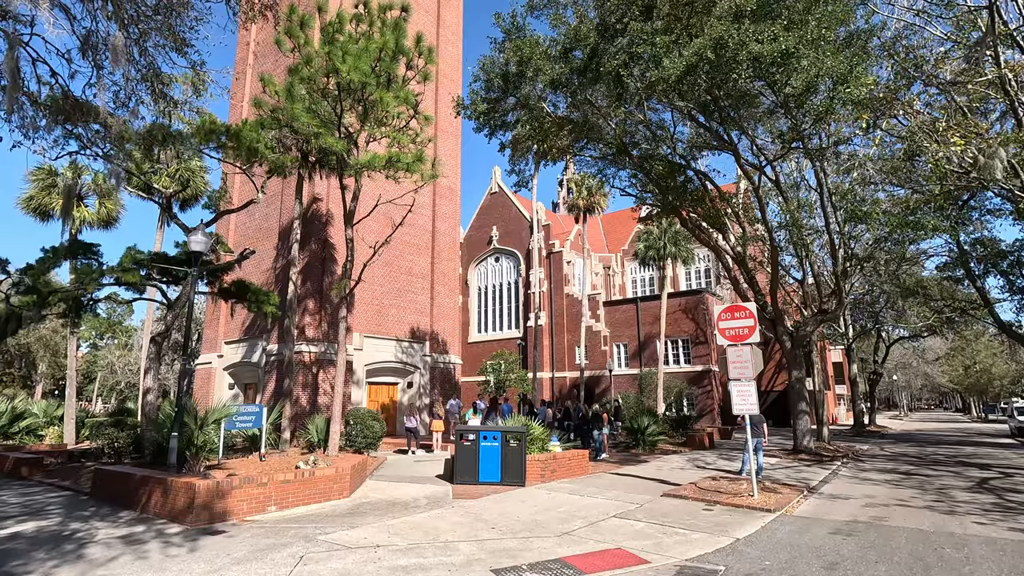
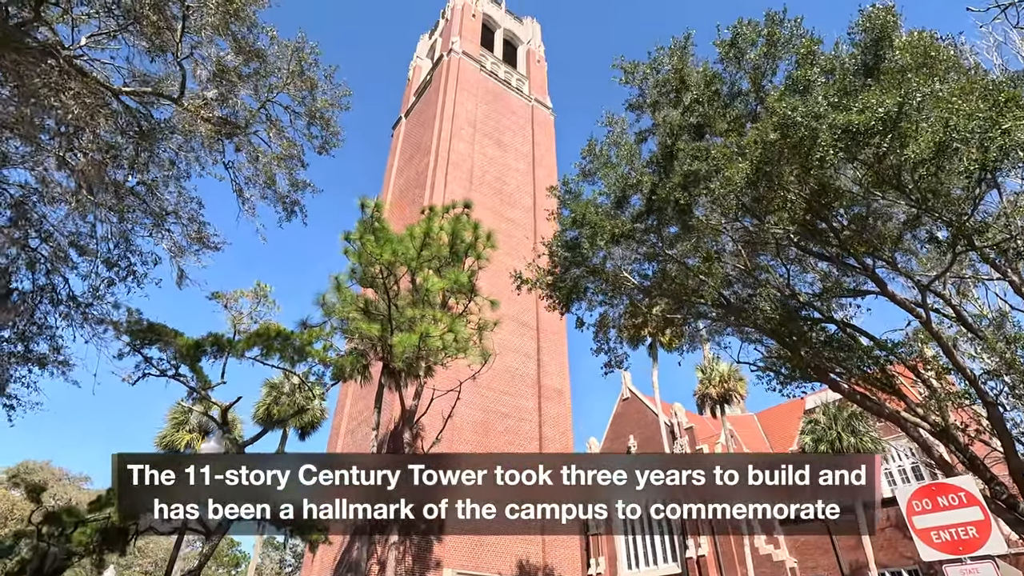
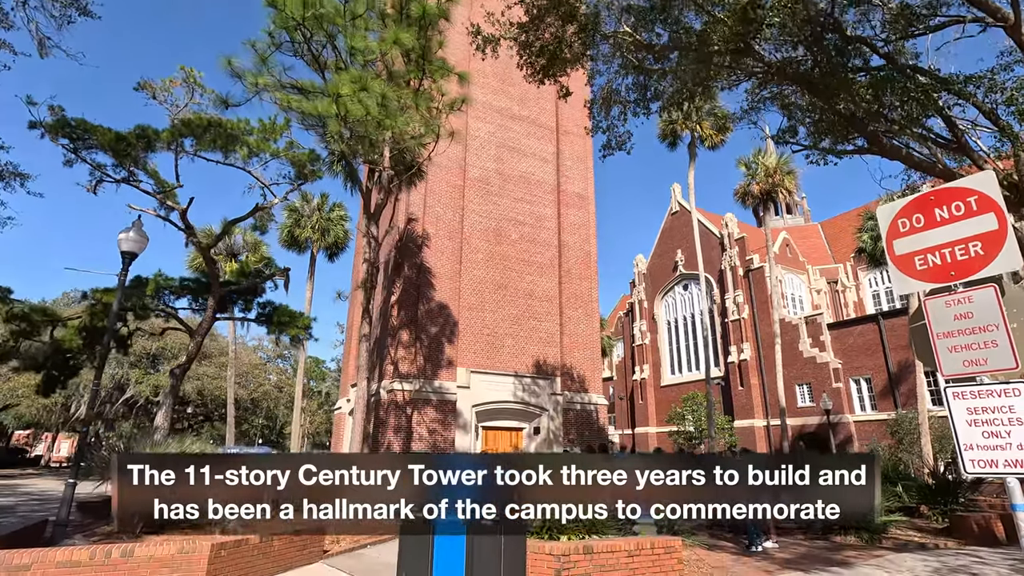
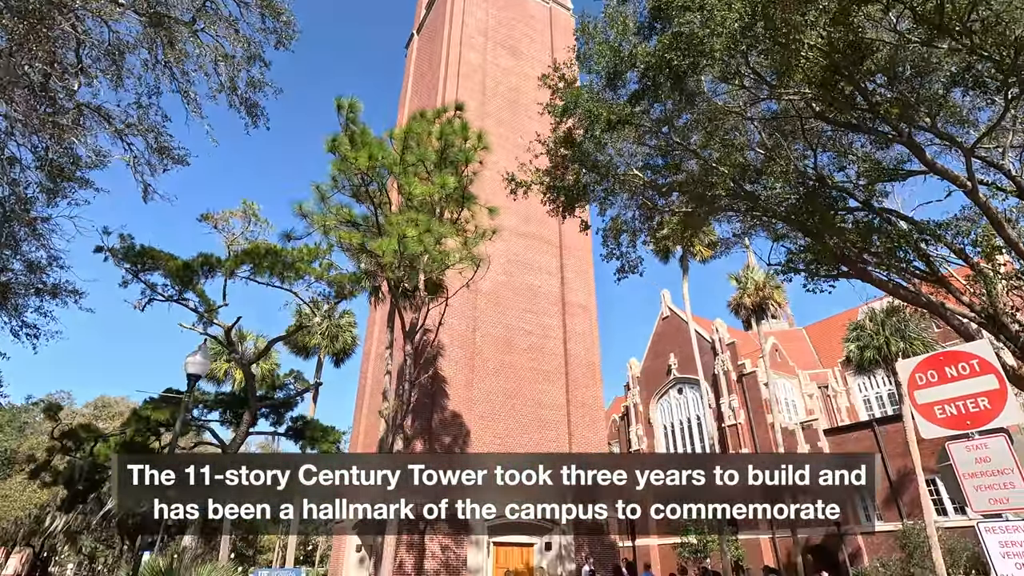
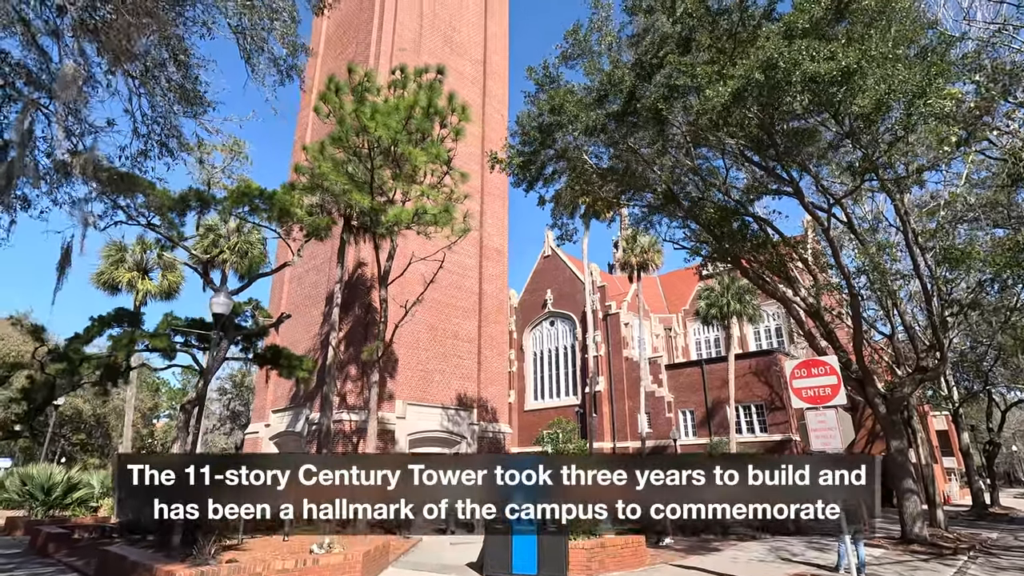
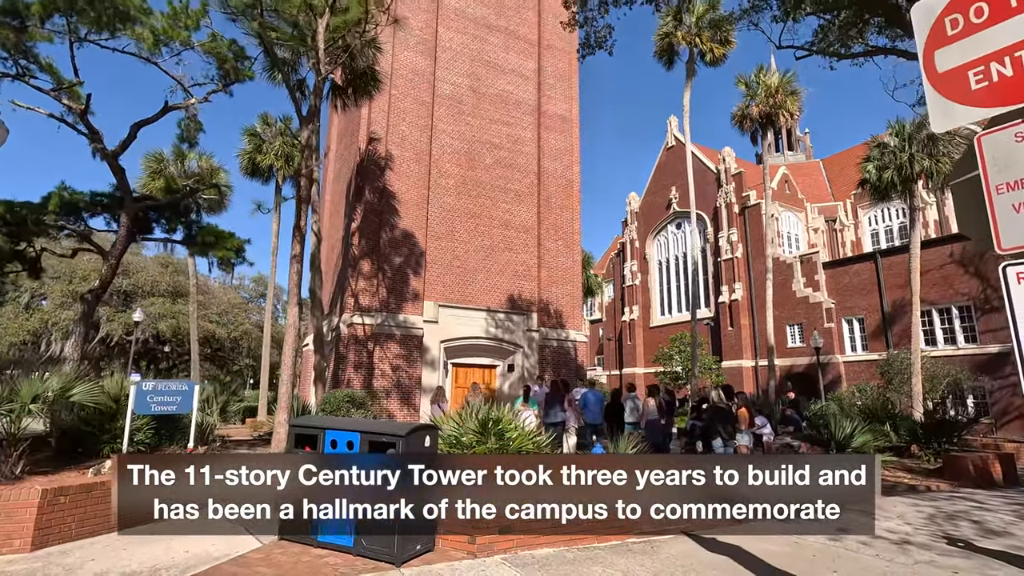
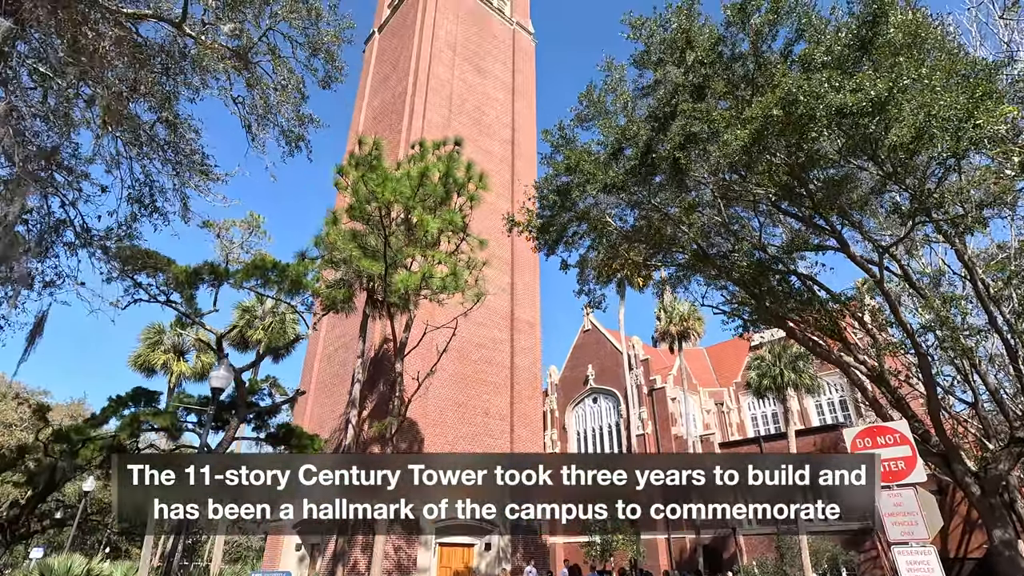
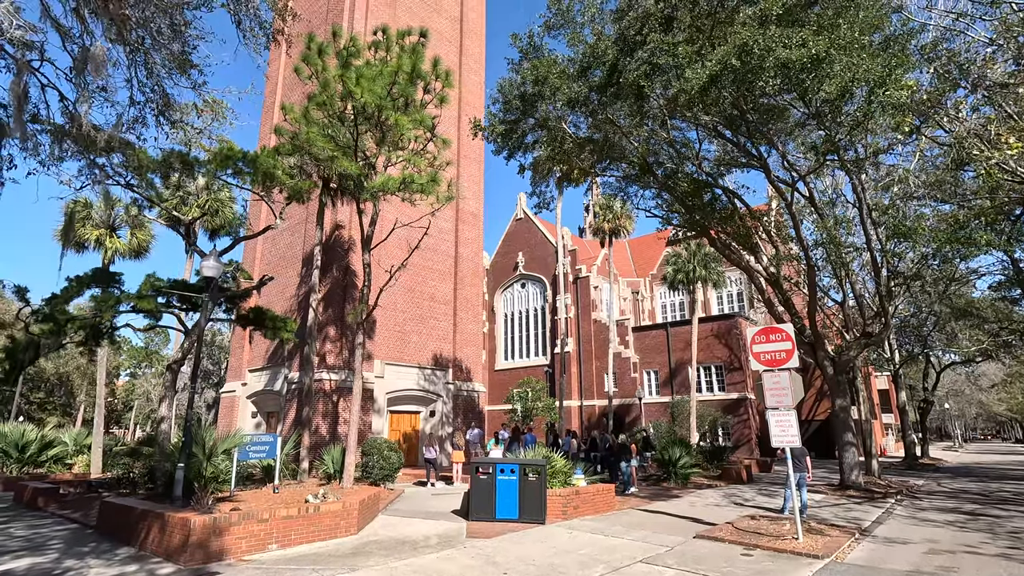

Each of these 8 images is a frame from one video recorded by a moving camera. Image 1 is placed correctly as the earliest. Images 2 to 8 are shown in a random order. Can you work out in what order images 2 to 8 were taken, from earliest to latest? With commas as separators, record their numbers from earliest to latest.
8, 5, 7, 2, 4, 3, 6
